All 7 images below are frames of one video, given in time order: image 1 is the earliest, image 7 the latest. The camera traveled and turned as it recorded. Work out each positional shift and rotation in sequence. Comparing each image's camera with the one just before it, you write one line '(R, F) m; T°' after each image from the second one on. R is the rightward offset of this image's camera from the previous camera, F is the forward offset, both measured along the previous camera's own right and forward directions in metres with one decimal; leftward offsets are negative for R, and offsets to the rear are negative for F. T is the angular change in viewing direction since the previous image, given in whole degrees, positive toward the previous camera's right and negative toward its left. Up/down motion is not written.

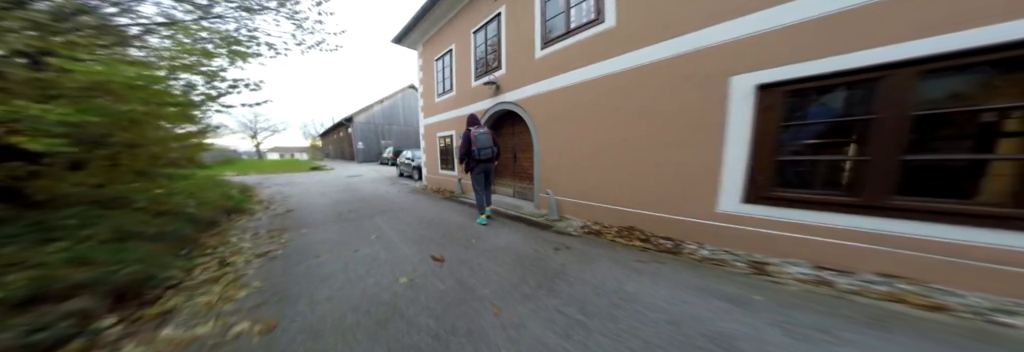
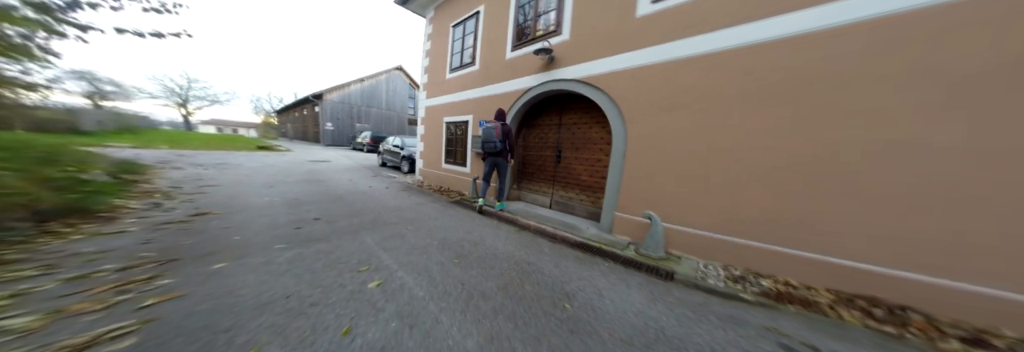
(-1.3, +1.4) m; +6°
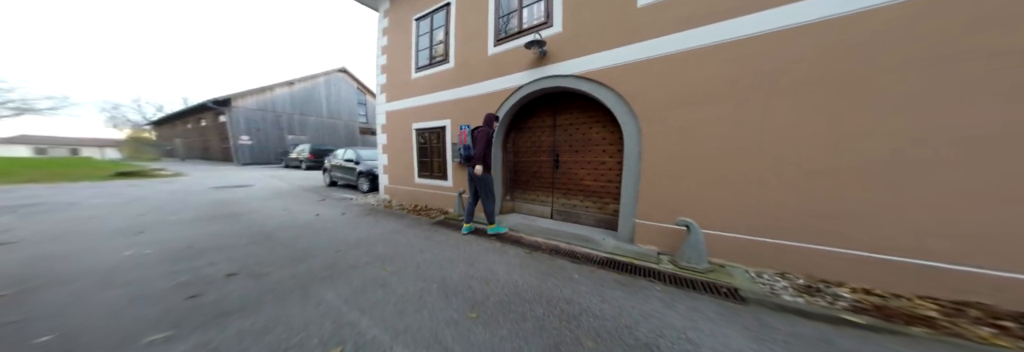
(-0.6, +0.6) m; +9°
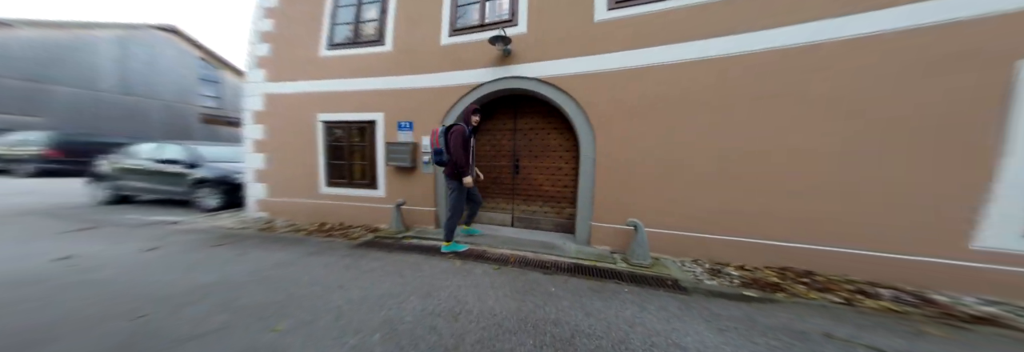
(-0.5, +0.4) m; +21°
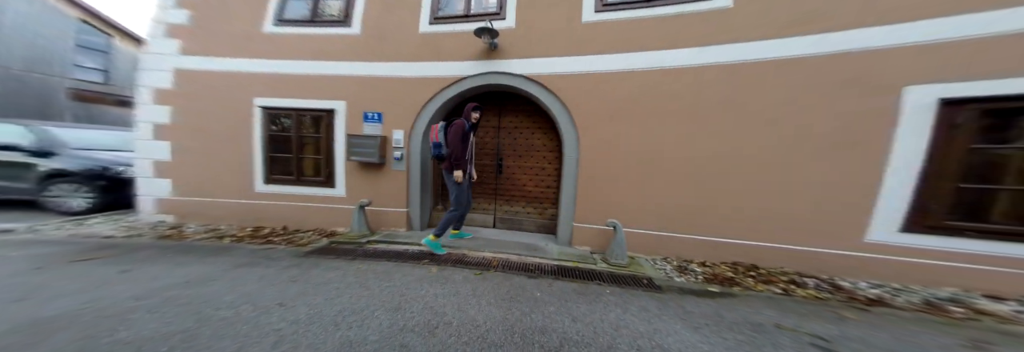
(-0.2, +0.1) m; +8°
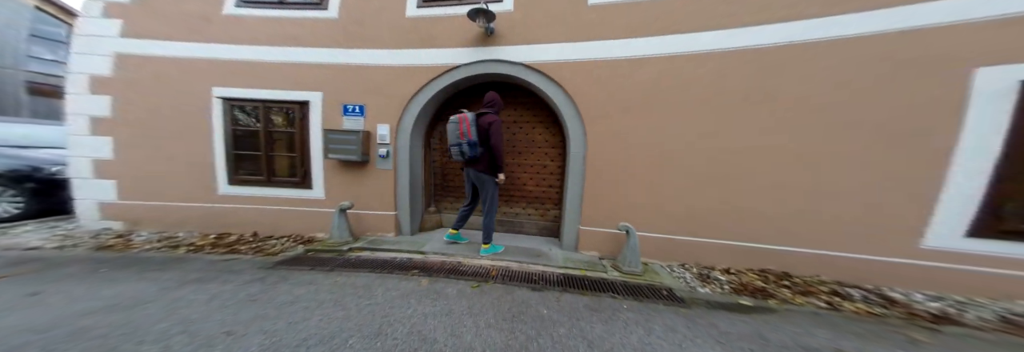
(-0.1, +0.4) m; +1°
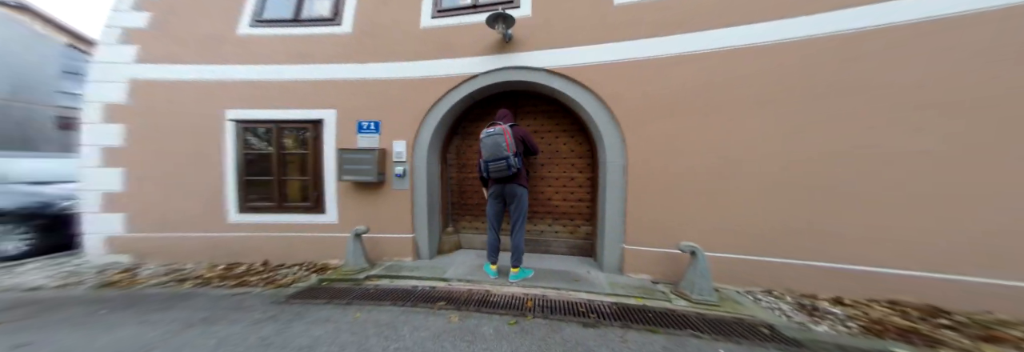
(-0.3, +0.4) m; -2°
